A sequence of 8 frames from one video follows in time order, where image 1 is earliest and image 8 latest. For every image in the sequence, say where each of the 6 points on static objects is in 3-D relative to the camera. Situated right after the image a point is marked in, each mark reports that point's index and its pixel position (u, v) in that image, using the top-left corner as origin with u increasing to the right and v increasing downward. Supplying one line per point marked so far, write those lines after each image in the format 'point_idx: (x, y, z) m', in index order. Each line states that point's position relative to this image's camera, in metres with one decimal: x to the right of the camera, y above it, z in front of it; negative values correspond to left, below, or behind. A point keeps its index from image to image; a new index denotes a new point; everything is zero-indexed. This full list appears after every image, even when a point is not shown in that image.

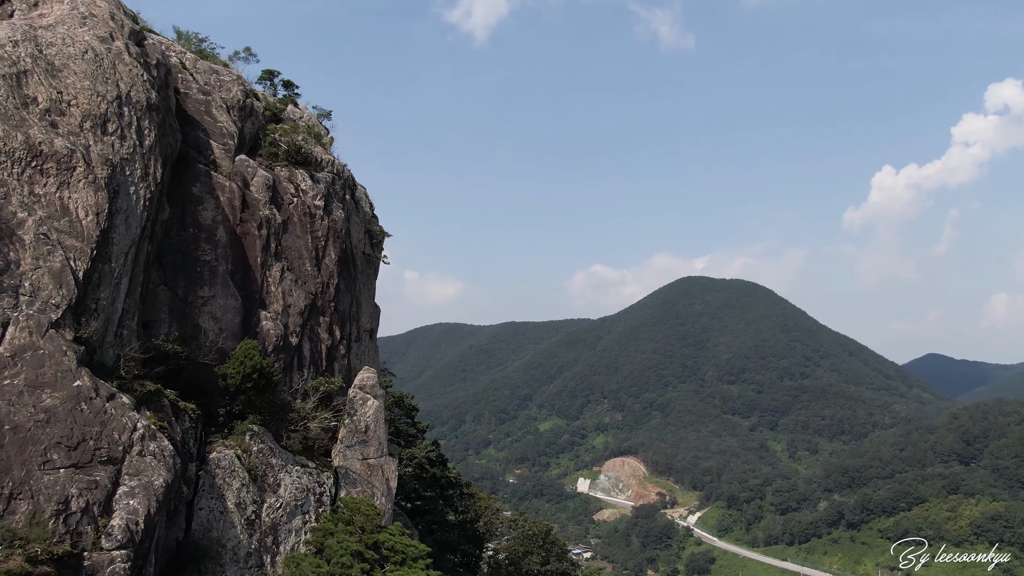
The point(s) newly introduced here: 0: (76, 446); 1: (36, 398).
0: (-10.5, -3.8, +19.0) m
1: (-11.3, -2.6, +18.8) m
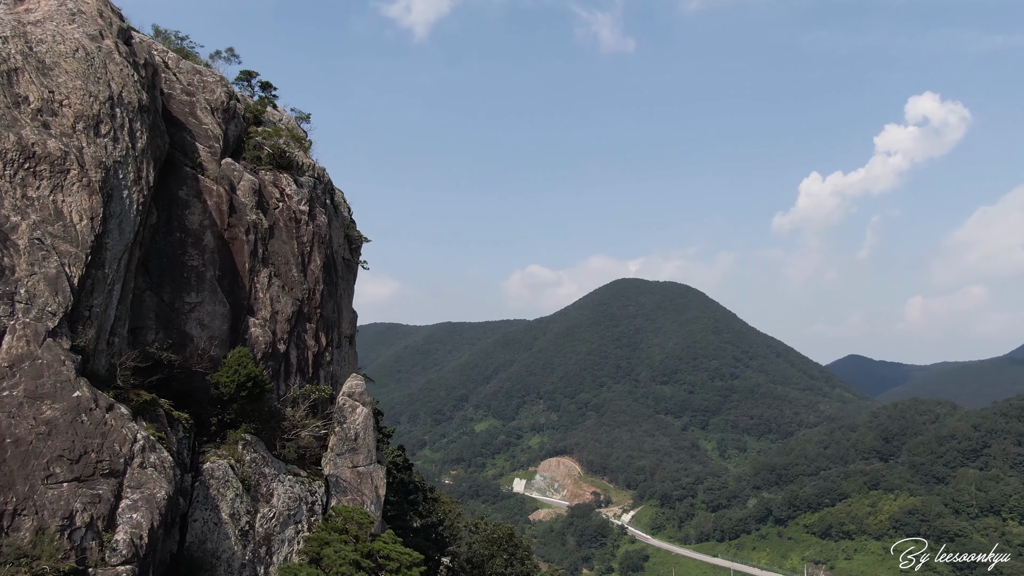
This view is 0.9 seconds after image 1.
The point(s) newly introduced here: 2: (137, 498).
0: (-10.1, -4.0, +18.4) m
1: (-11.0, -2.8, +18.2) m
2: (-9.1, -5.1, +19.2) m
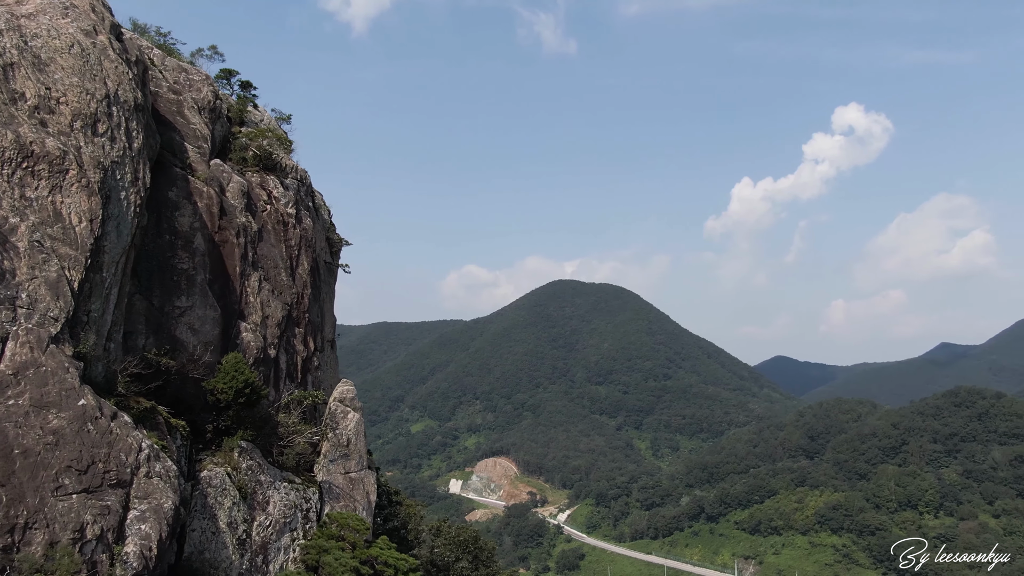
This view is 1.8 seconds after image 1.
0: (-9.6, -4.1, +17.9) m
1: (-10.4, -2.9, +17.6) m
2: (-8.7, -5.2, +18.7) m
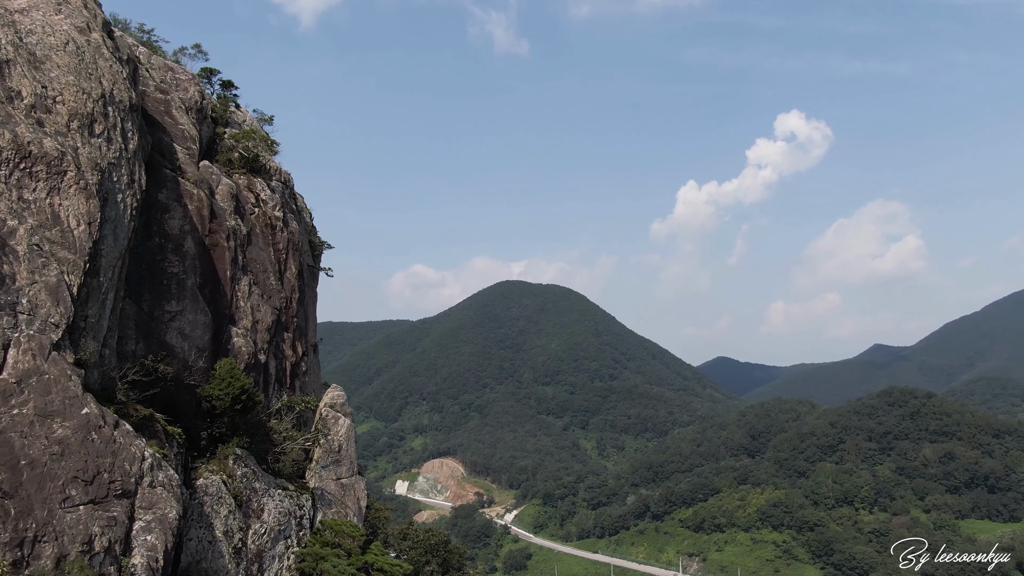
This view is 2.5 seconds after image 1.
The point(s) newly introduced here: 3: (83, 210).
0: (-9.3, -4.2, +17.4) m
1: (-10.0, -3.0, +17.1) m
2: (-8.4, -5.4, +18.3) m
3: (-10.7, +2.0, +19.8) m
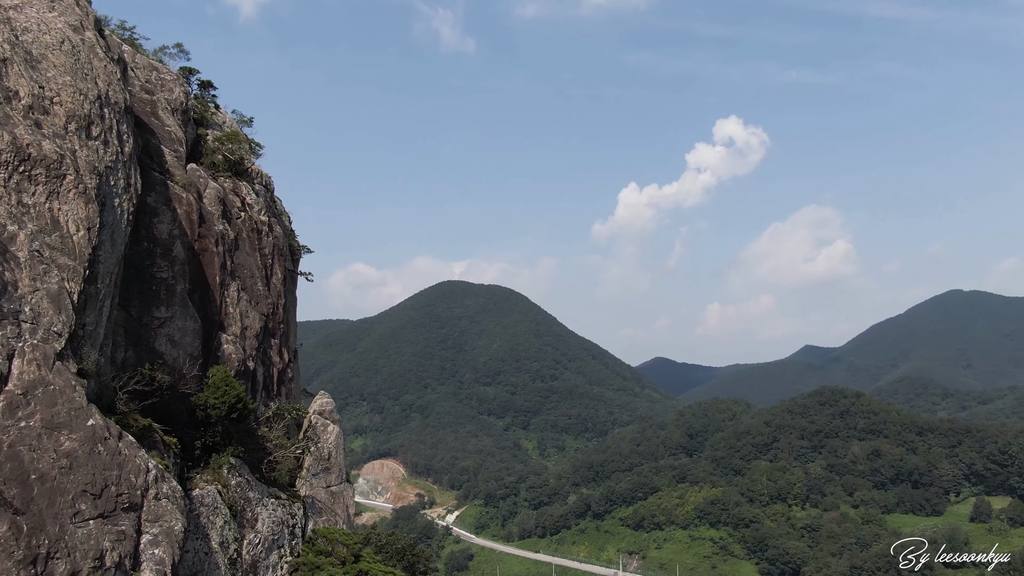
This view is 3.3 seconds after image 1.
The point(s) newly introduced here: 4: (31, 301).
0: (-8.9, -4.4, +17.0) m
1: (-9.6, -3.2, +16.6) m
2: (-8.1, -5.6, +18.0) m
3: (-10.5, +1.8, +19.2) m
4: (-10.7, -0.3, +17.5) m
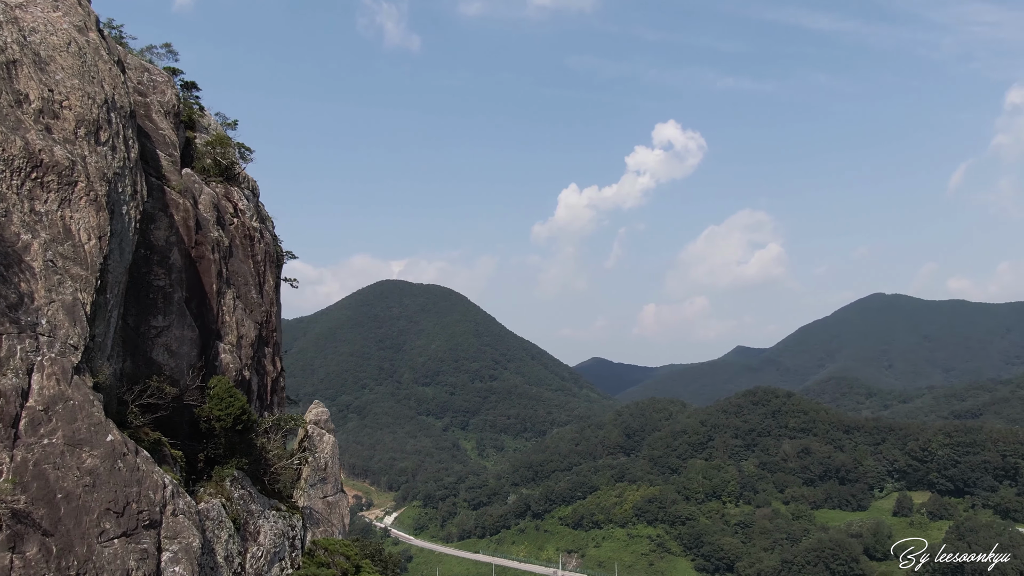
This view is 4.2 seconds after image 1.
0: (-8.2, -4.7, +16.6) m
1: (-8.9, -3.5, +16.1) m
2: (-7.5, -5.8, +17.6) m
3: (-9.9, +1.5, +18.7) m
4: (-10.0, -0.5, +16.9) m
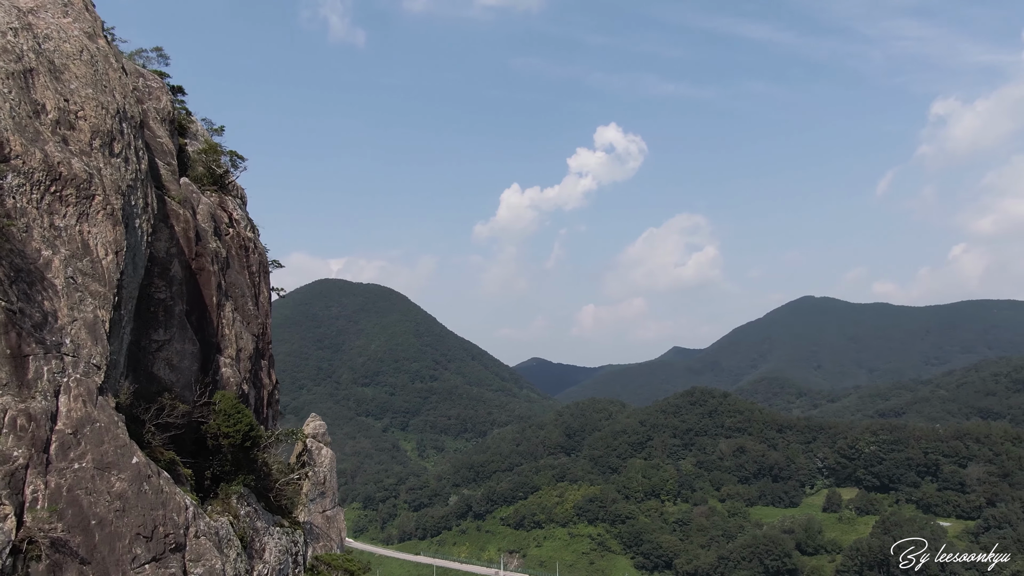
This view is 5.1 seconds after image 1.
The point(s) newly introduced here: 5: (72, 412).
0: (-7.4, -5.1, +16.2) m
1: (-8.1, -3.9, +15.7) m
2: (-6.8, -6.2, +17.3) m
3: (-9.2, +1.2, +18.1) m
4: (-9.2, -0.9, +16.4) m
5: (-8.7, -2.4, +15.6) m
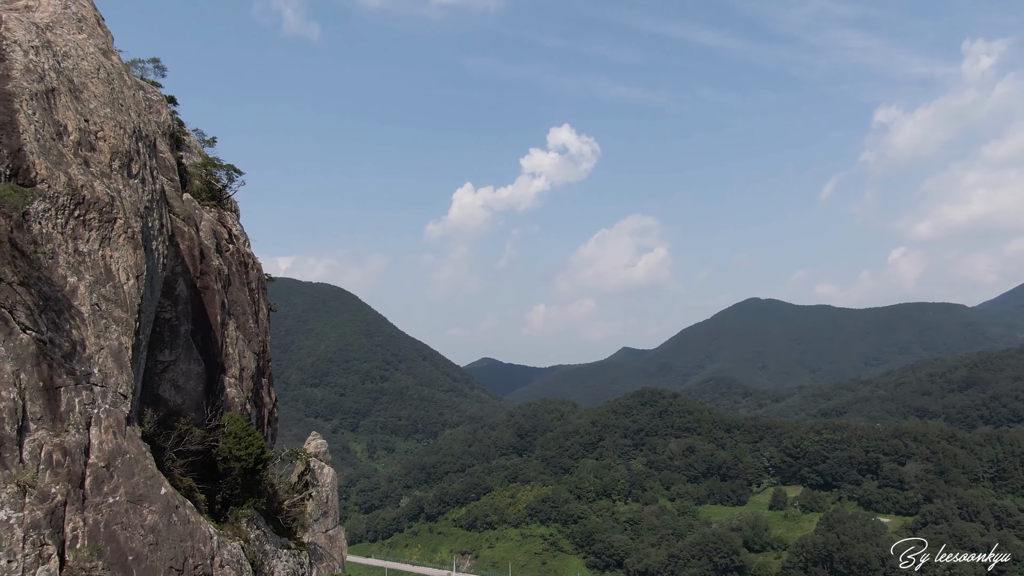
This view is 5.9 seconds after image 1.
0: (-6.7, -5.7, +15.9) m
1: (-7.3, -4.4, +15.4) m
2: (-6.1, -6.8, +17.0) m
3: (-8.6, +0.6, +17.8) m
4: (-8.4, -1.5, +16.0) m
5: (-7.9, -3.0, +15.3) m
